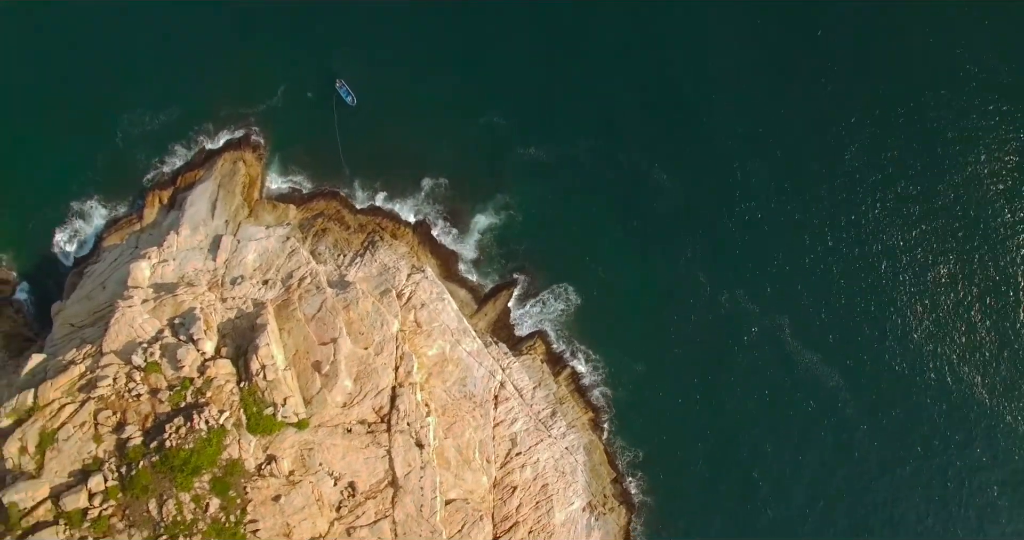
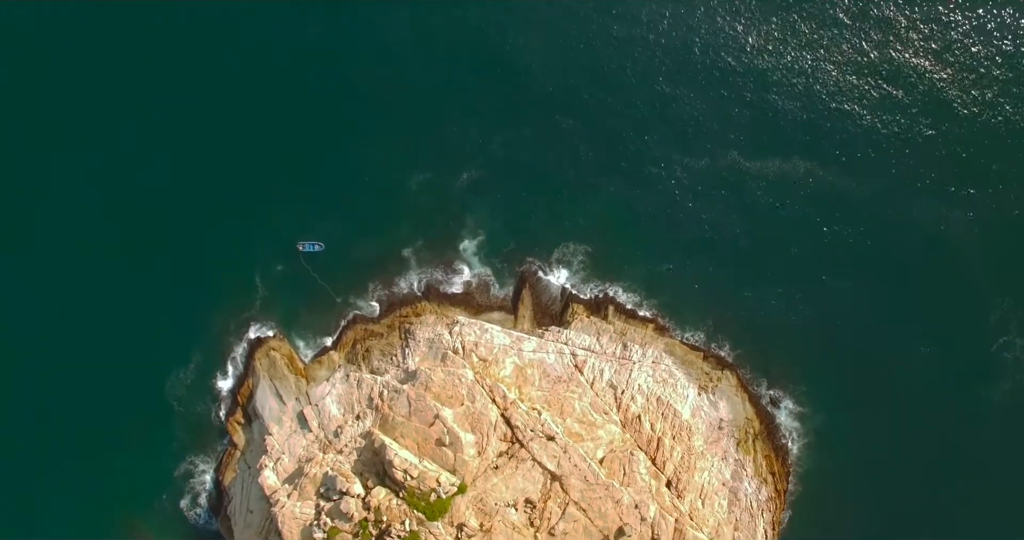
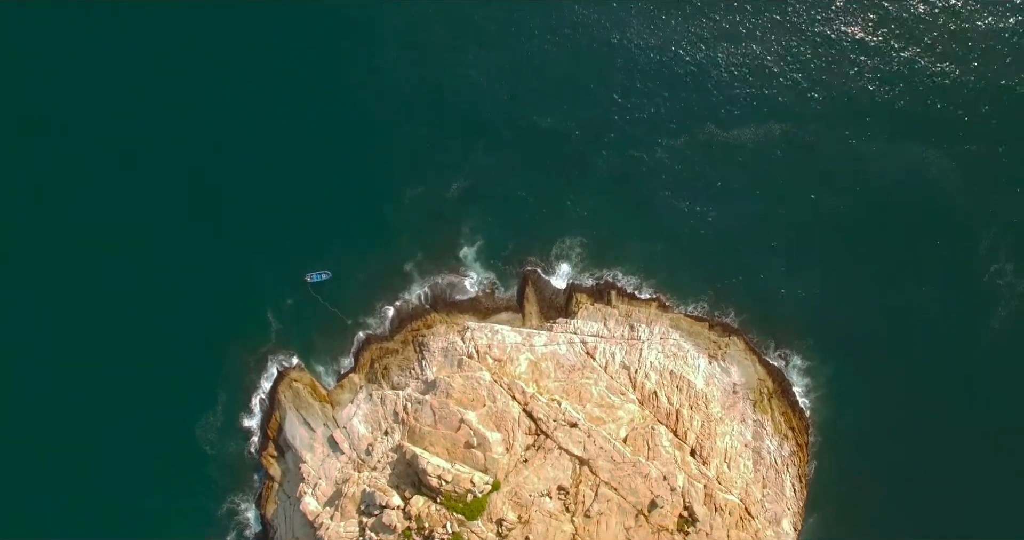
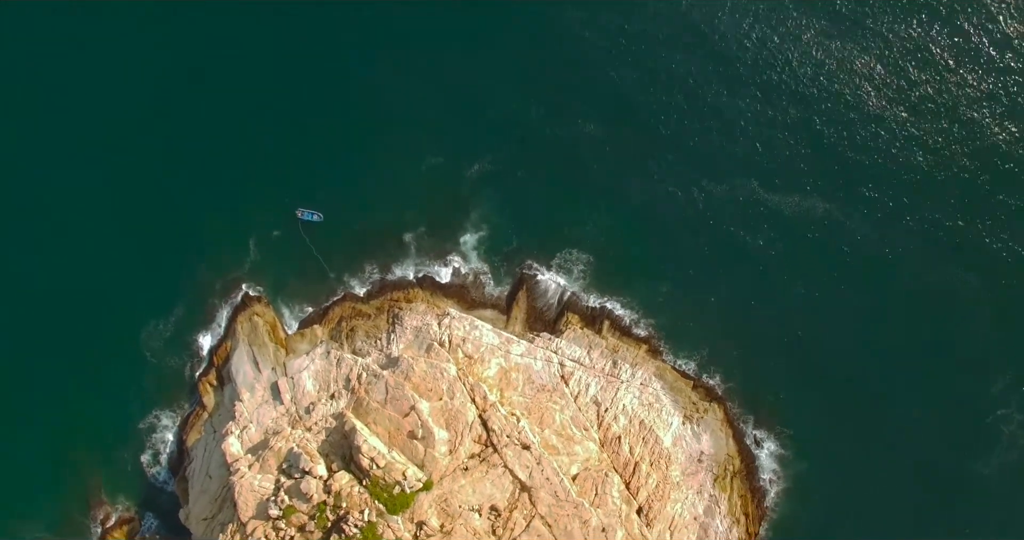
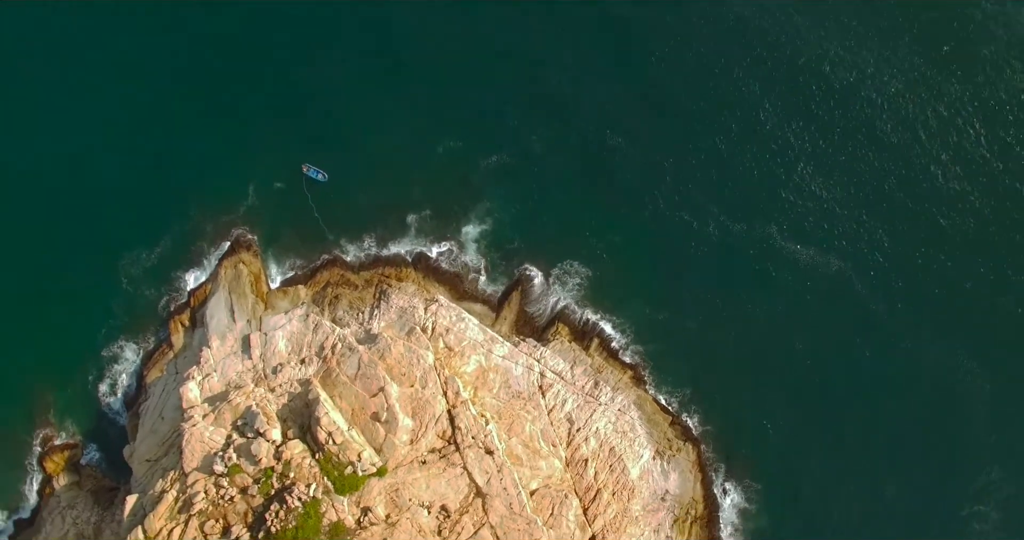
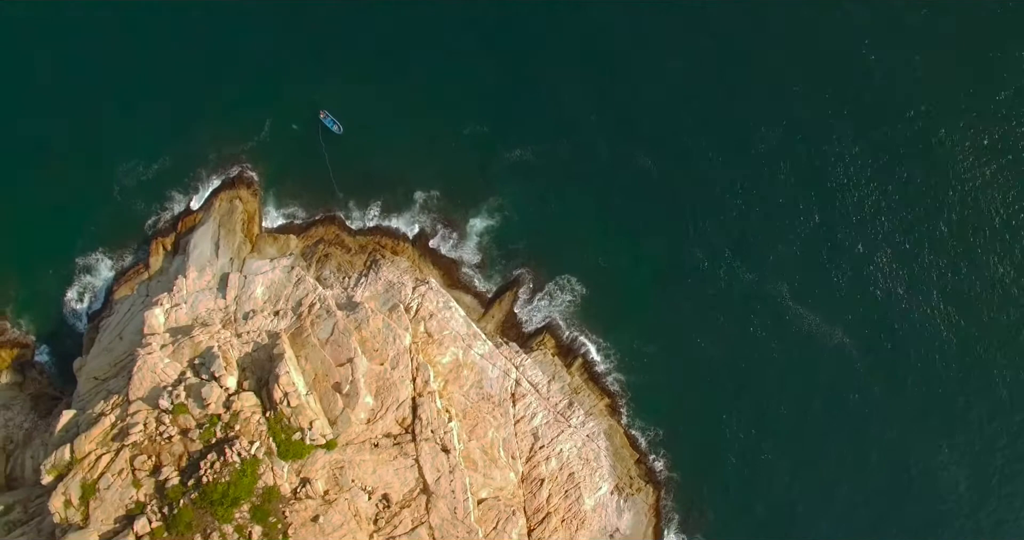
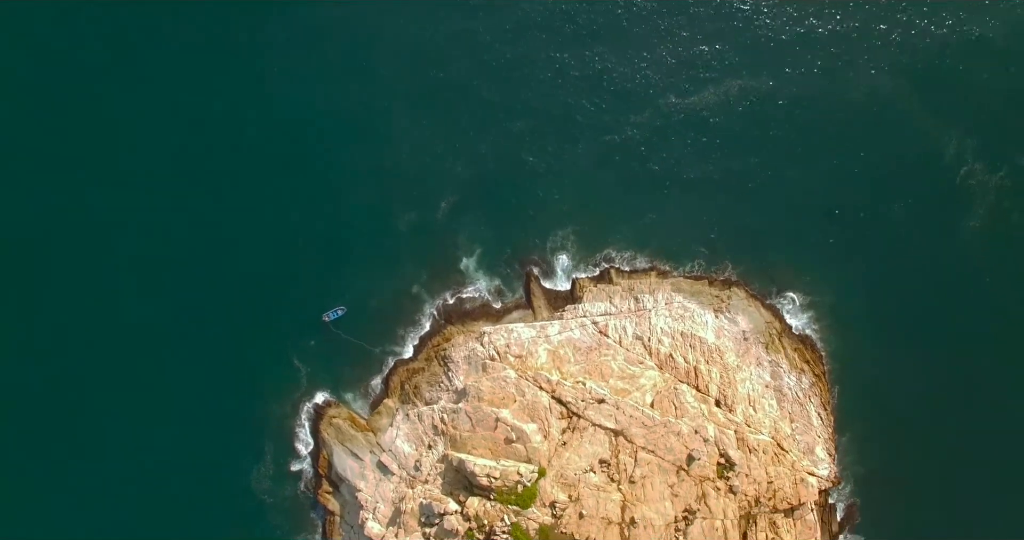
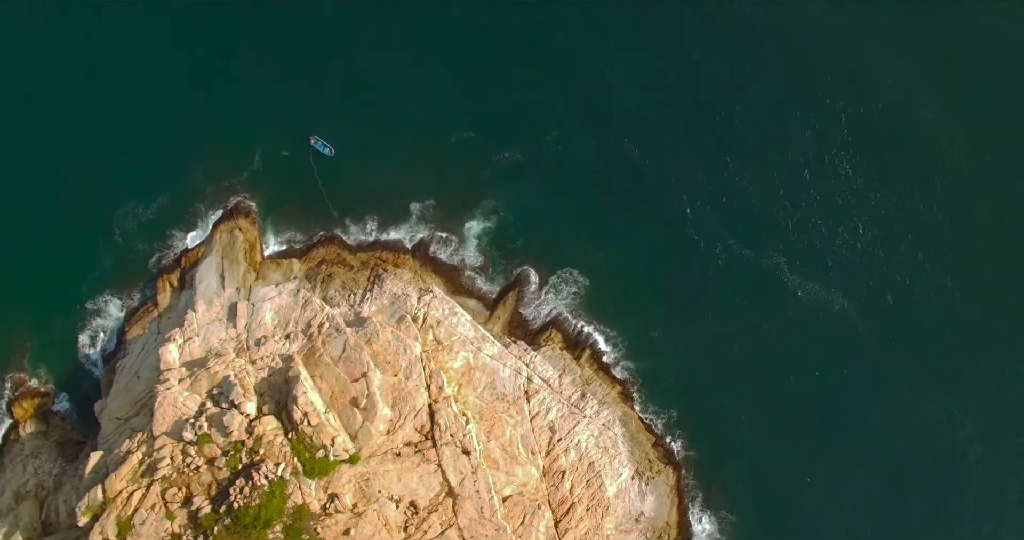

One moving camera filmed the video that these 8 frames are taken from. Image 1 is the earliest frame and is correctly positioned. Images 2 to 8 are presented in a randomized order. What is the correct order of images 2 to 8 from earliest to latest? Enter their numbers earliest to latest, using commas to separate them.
6, 8, 5, 4, 2, 3, 7
